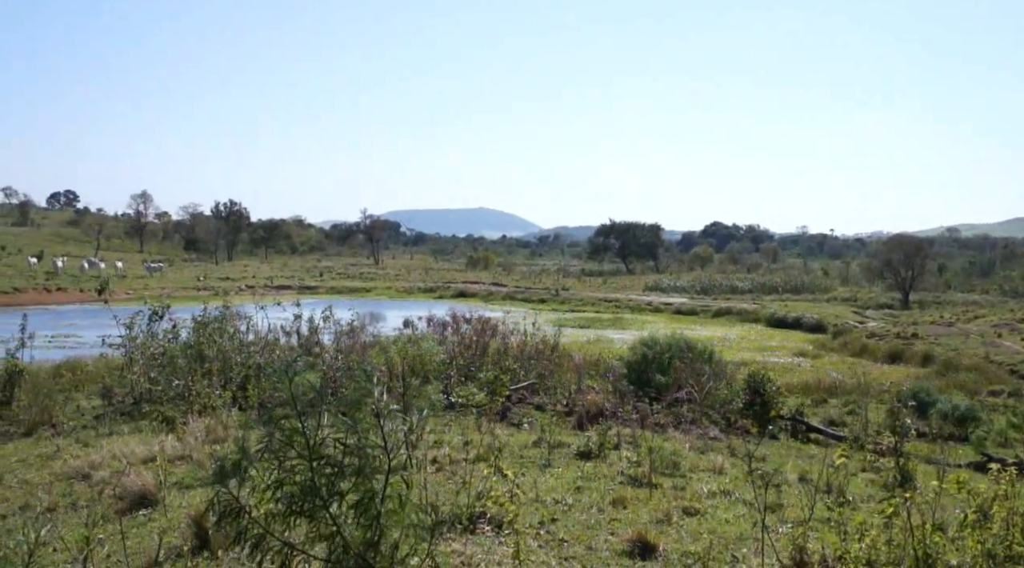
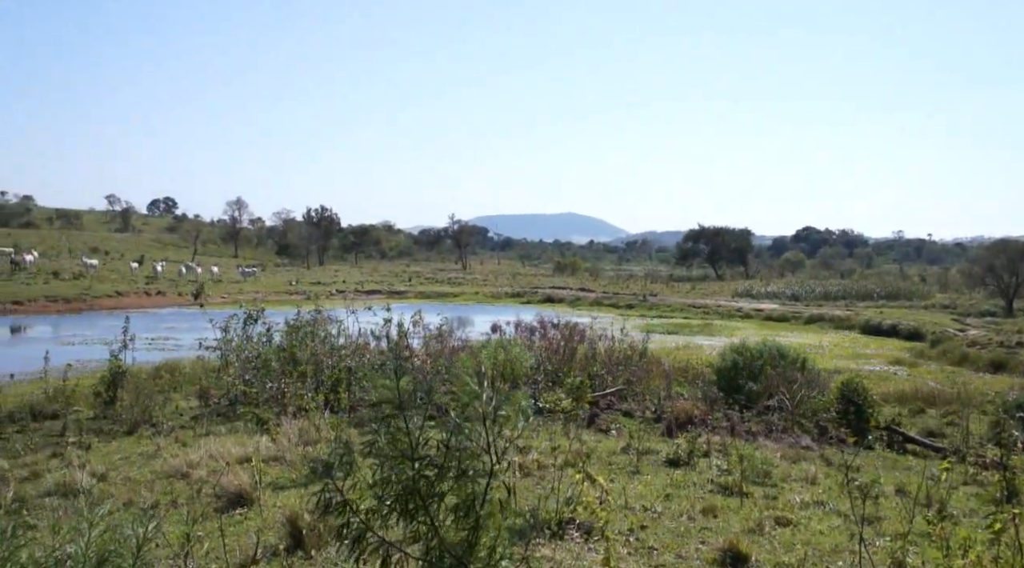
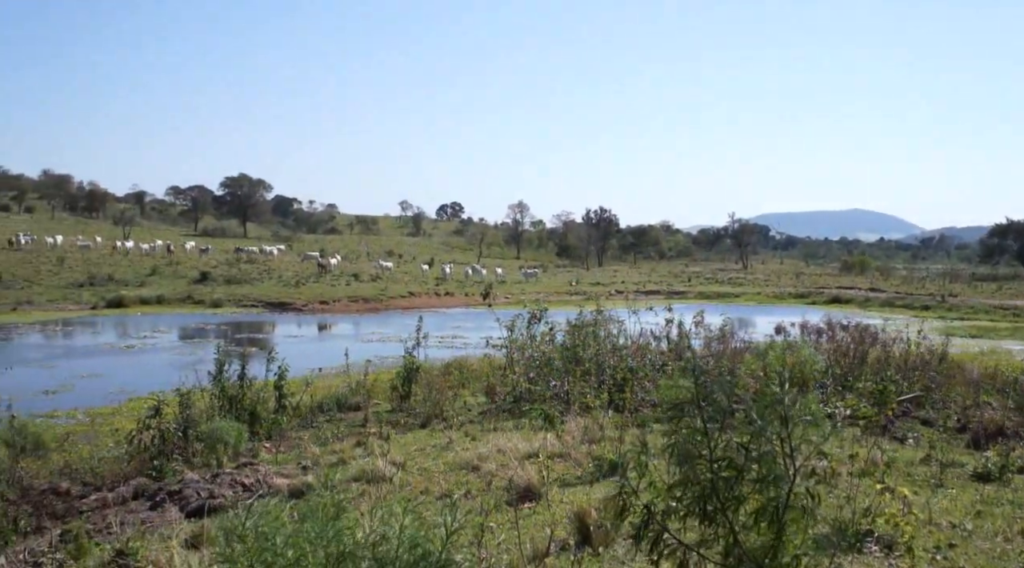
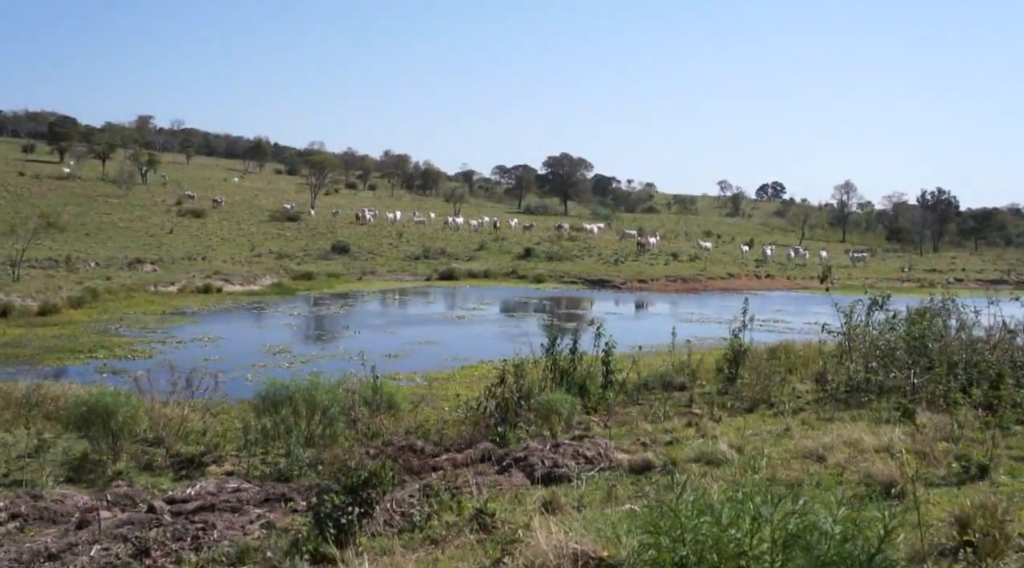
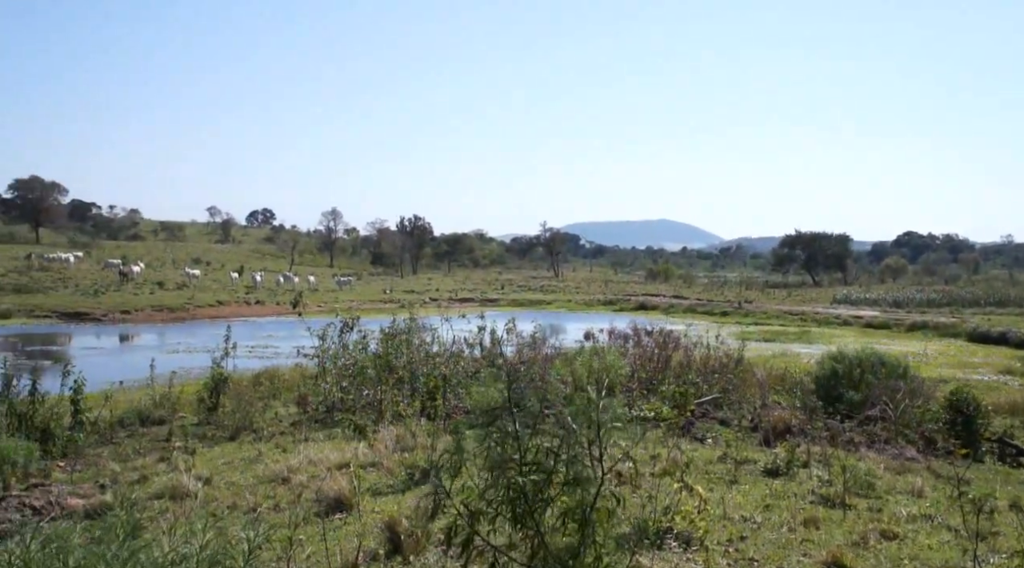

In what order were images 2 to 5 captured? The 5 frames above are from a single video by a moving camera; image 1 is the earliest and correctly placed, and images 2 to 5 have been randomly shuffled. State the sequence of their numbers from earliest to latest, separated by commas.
2, 5, 3, 4
